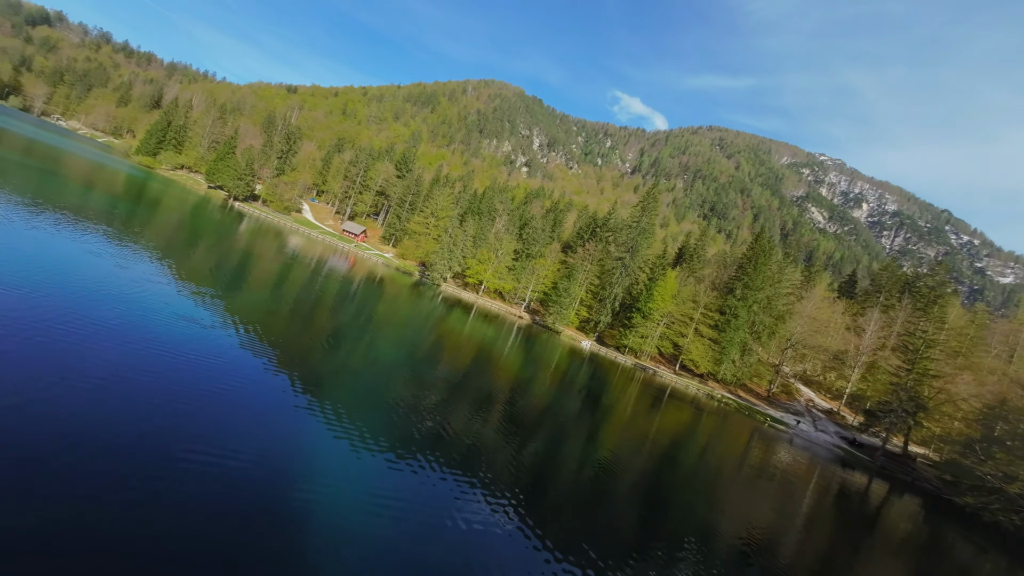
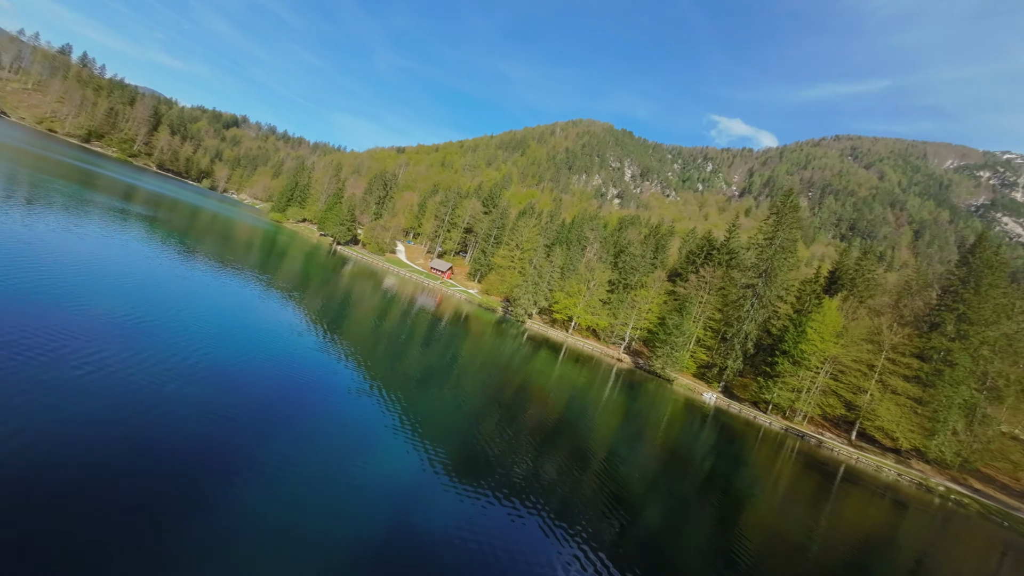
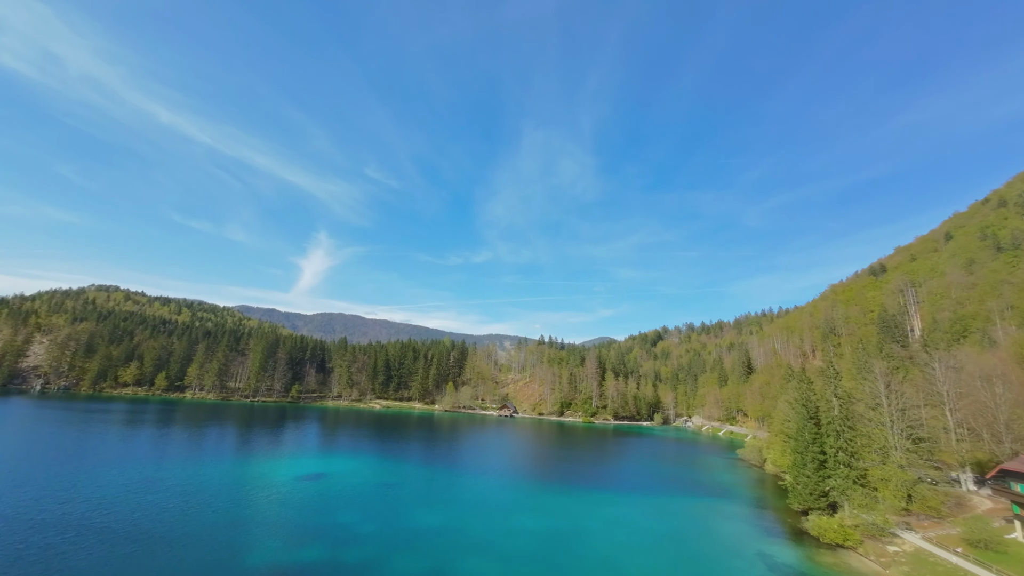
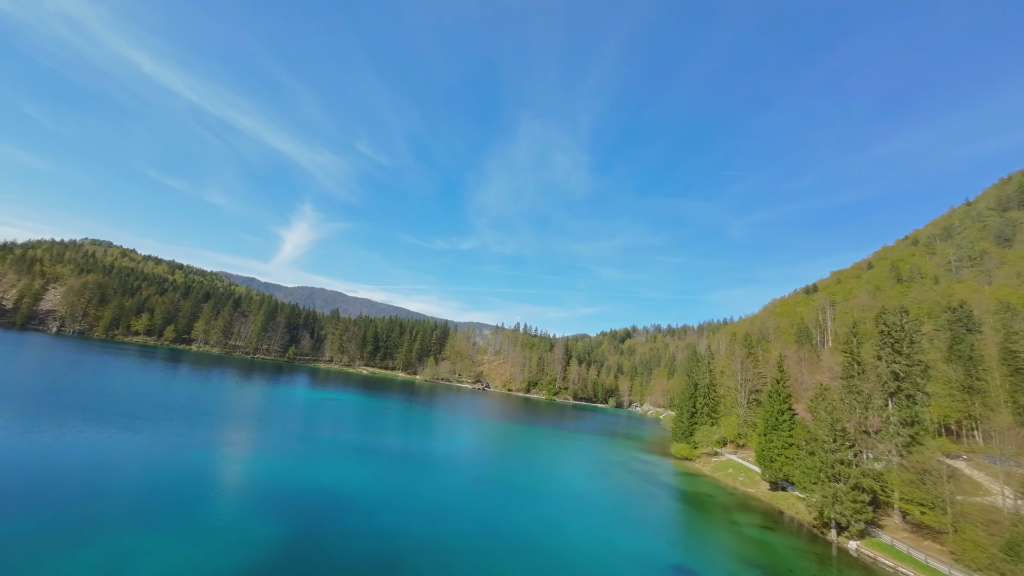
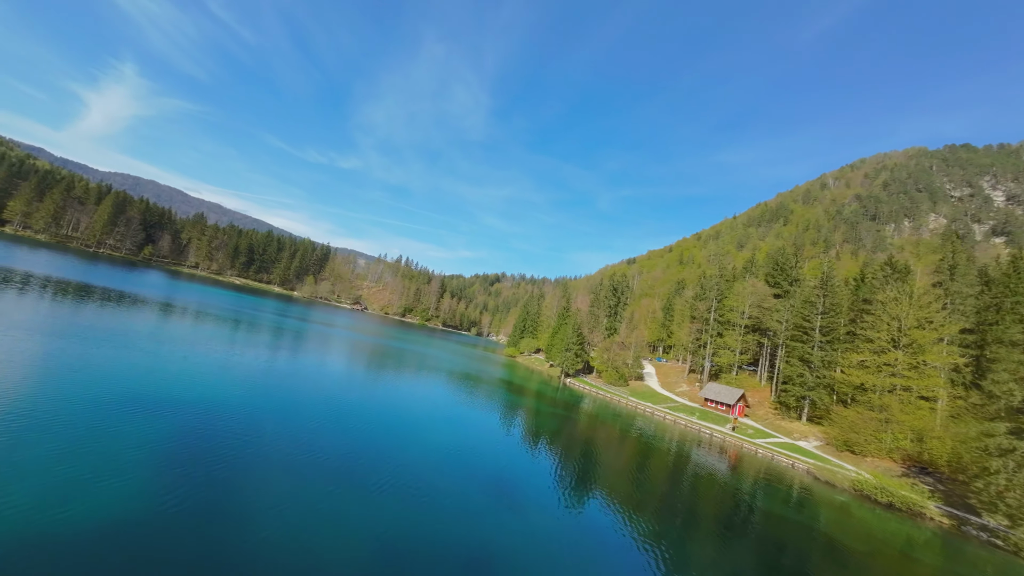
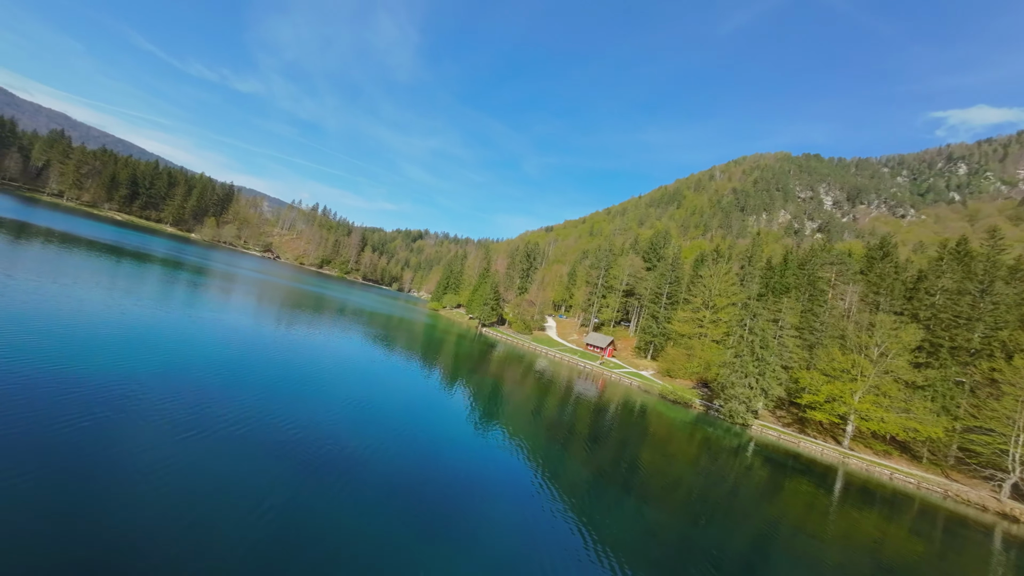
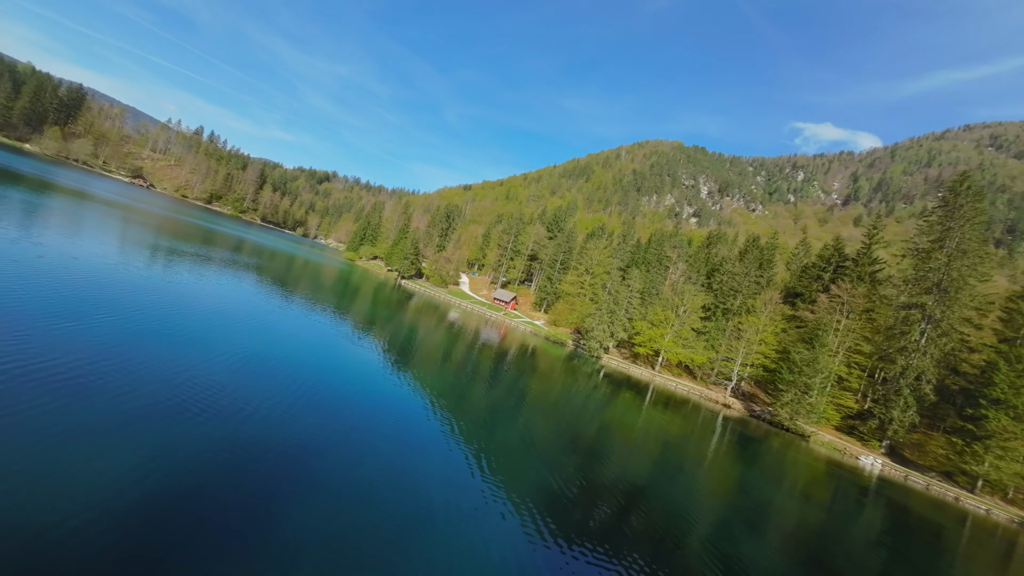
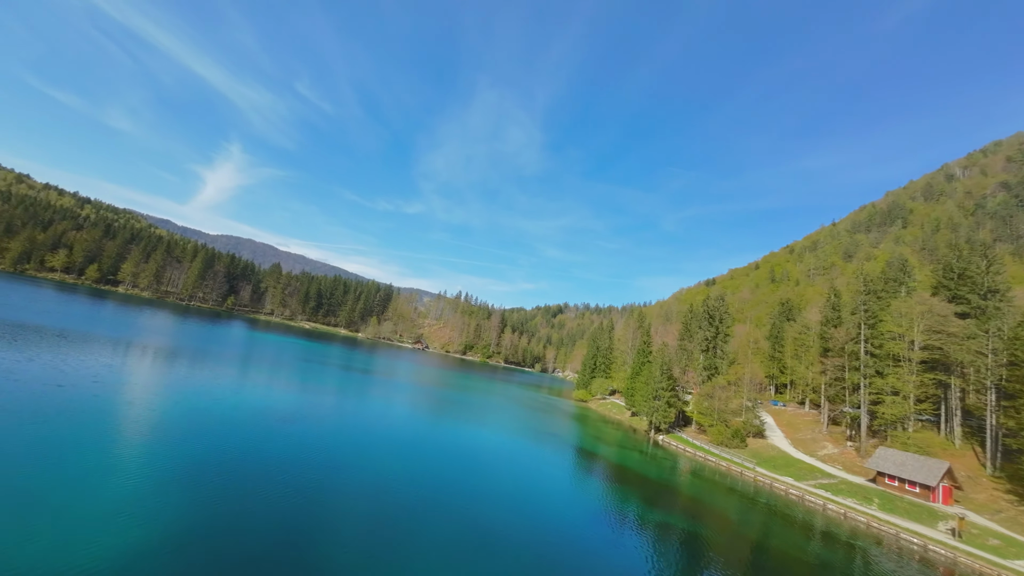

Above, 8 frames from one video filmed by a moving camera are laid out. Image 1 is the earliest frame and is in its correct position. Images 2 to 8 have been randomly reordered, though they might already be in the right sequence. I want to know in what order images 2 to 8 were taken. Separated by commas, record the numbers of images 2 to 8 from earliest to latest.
2, 7, 6, 5, 8, 4, 3
